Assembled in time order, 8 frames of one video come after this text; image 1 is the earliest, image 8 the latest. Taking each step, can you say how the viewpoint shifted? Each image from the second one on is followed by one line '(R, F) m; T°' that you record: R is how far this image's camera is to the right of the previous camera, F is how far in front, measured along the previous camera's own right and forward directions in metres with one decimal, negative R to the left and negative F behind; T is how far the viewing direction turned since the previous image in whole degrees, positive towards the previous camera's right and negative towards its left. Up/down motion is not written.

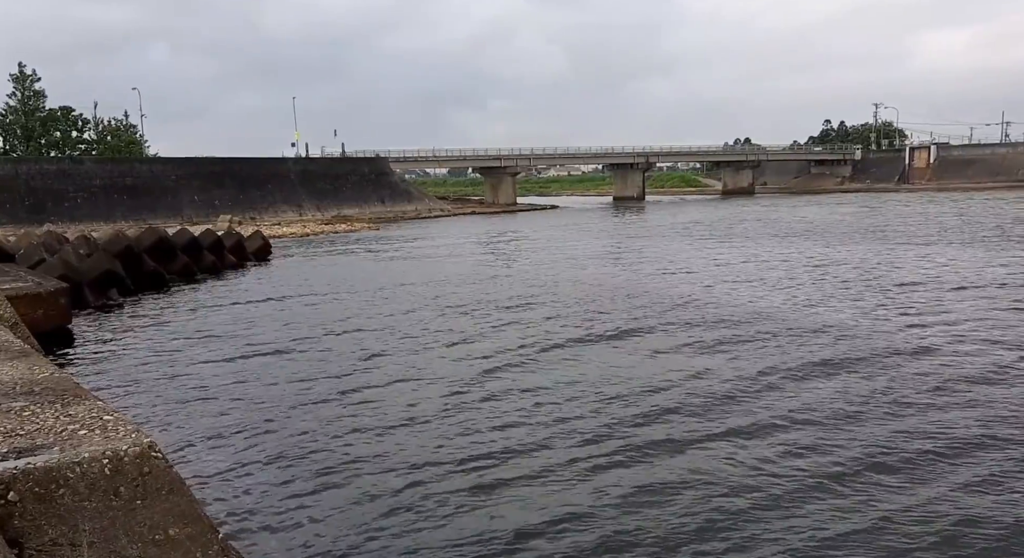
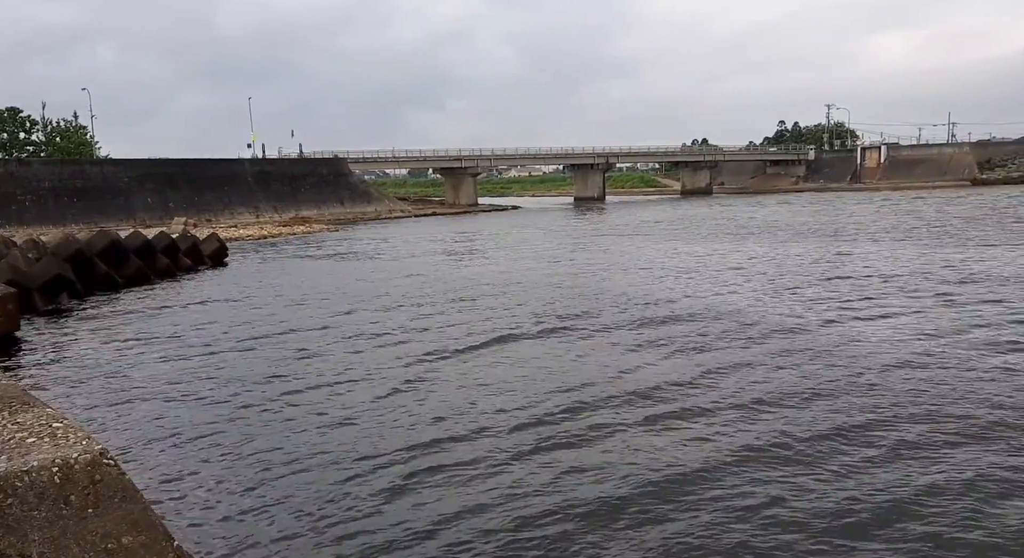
(0.0, 0.0) m; +3°
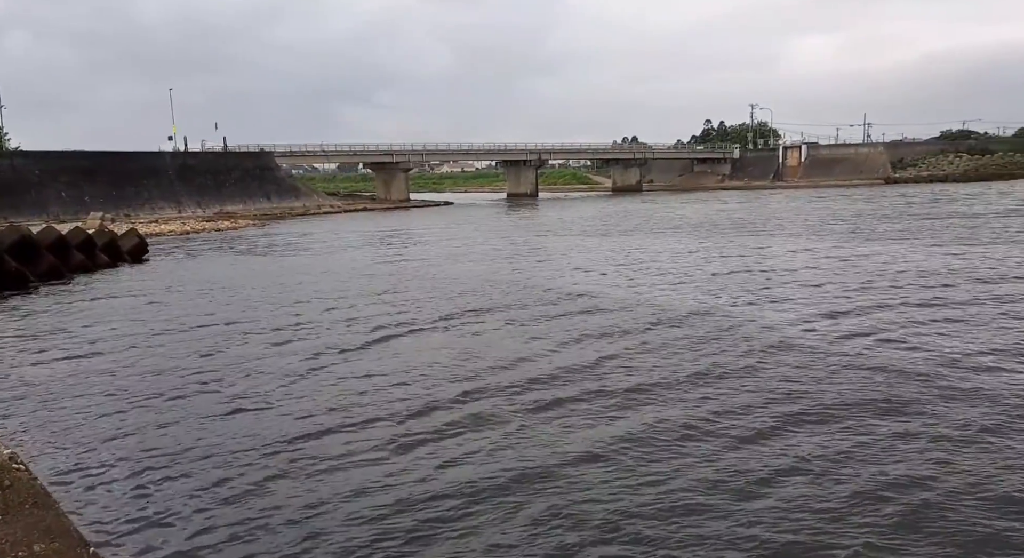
(-0.4, +0.3) m; +5°
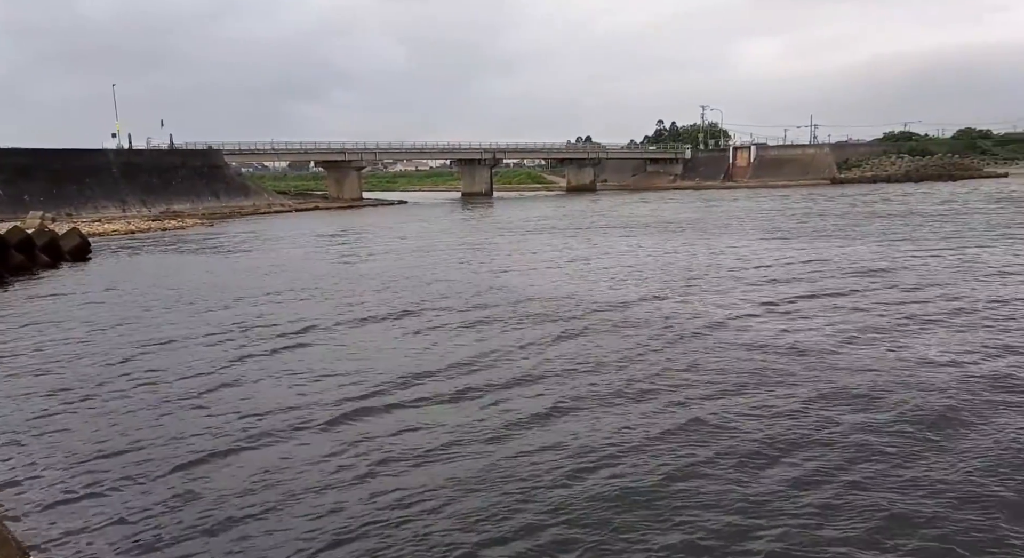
(-0.3, +0.2) m; +3°
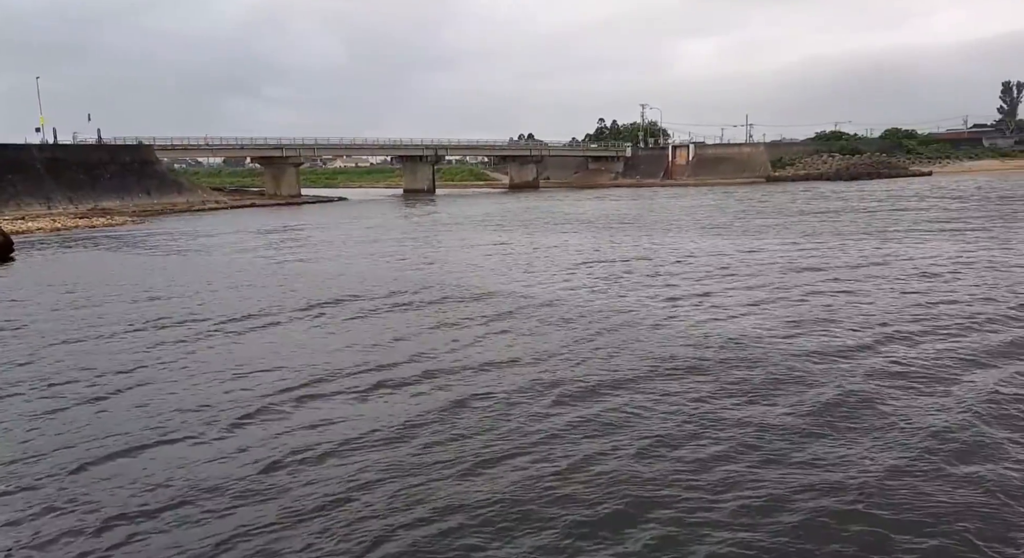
(0.0, +0.3) m; +4°
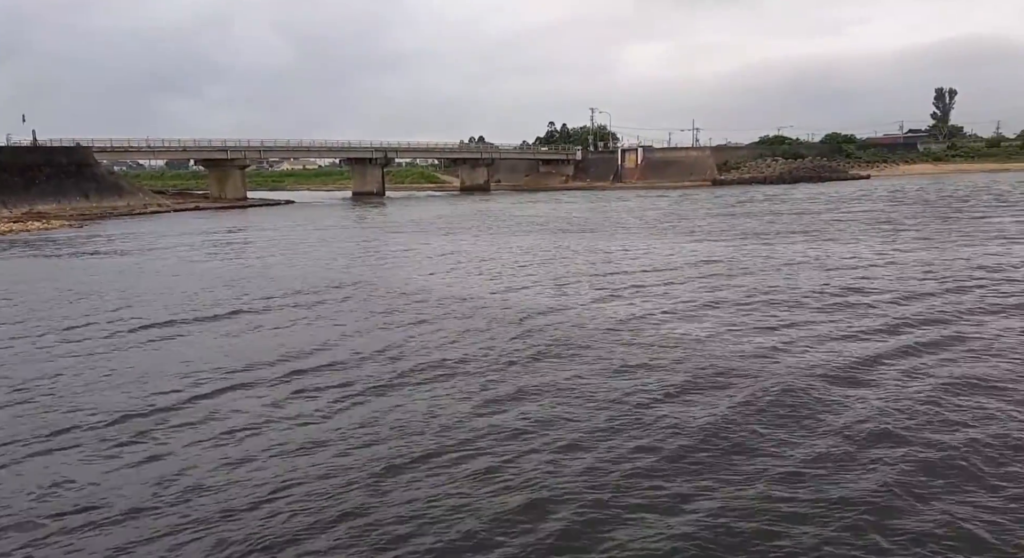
(-0.2, +0.1) m; +4°
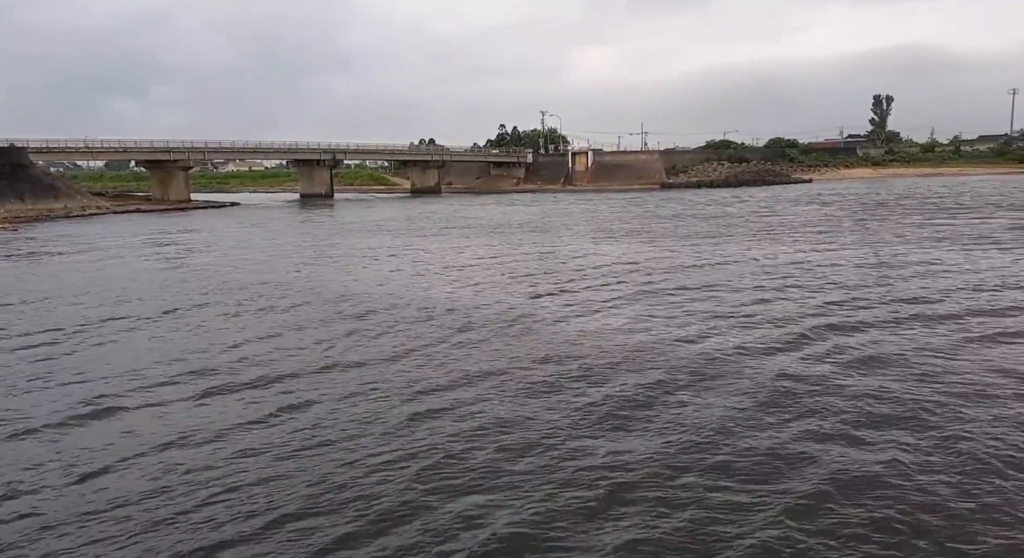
(0.0, +0.3) m; +4°
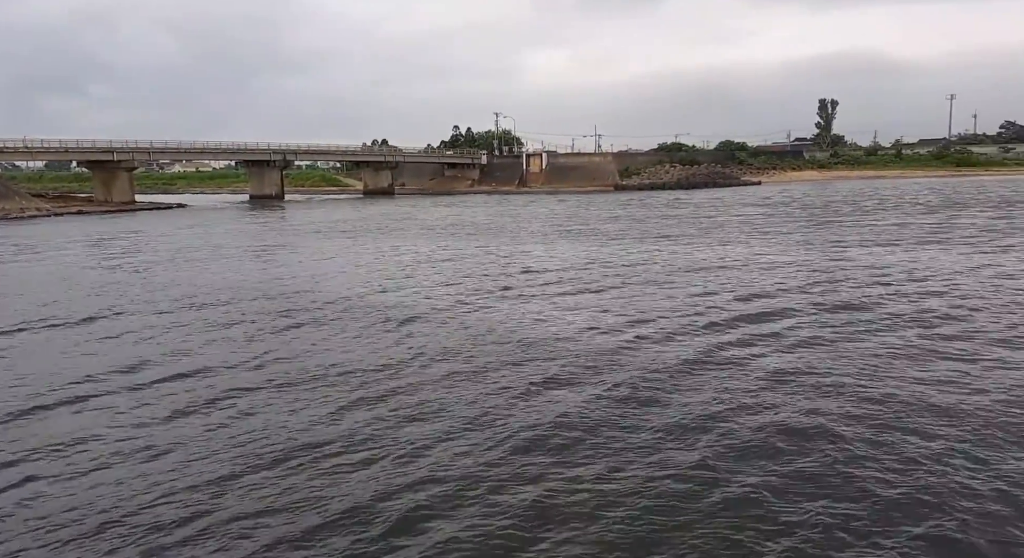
(0.0, +0.3) m; +3°
